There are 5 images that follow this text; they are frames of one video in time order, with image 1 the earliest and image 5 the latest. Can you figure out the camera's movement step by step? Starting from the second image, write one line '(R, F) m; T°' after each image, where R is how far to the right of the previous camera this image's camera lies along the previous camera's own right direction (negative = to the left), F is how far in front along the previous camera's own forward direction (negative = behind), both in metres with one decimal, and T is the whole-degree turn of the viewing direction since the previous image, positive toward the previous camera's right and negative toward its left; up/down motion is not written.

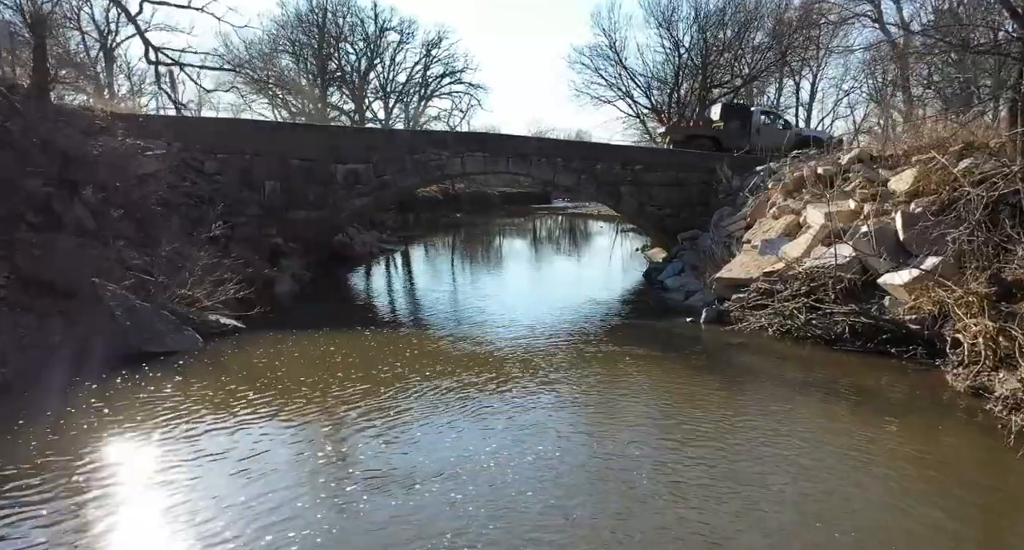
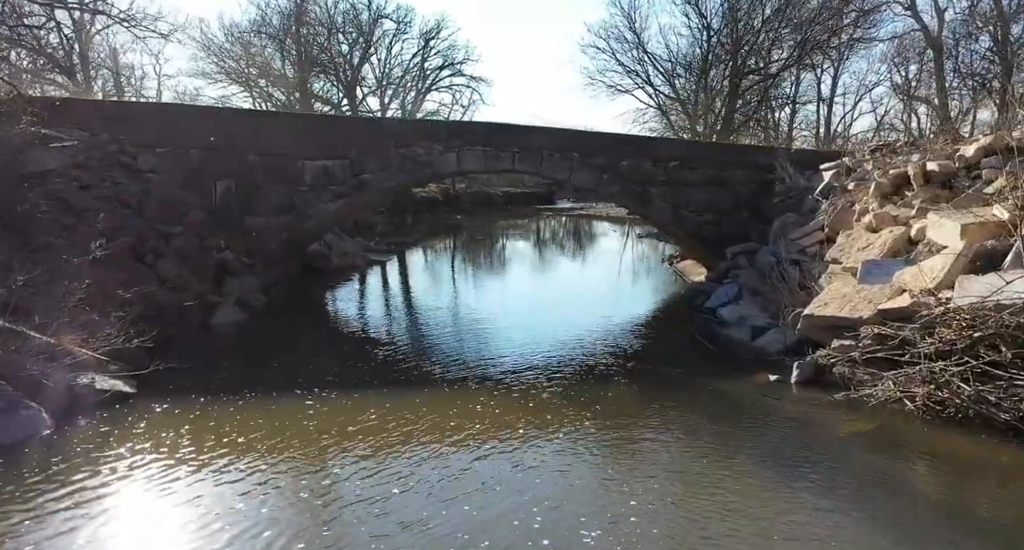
(0.0, +1.7) m; 0°
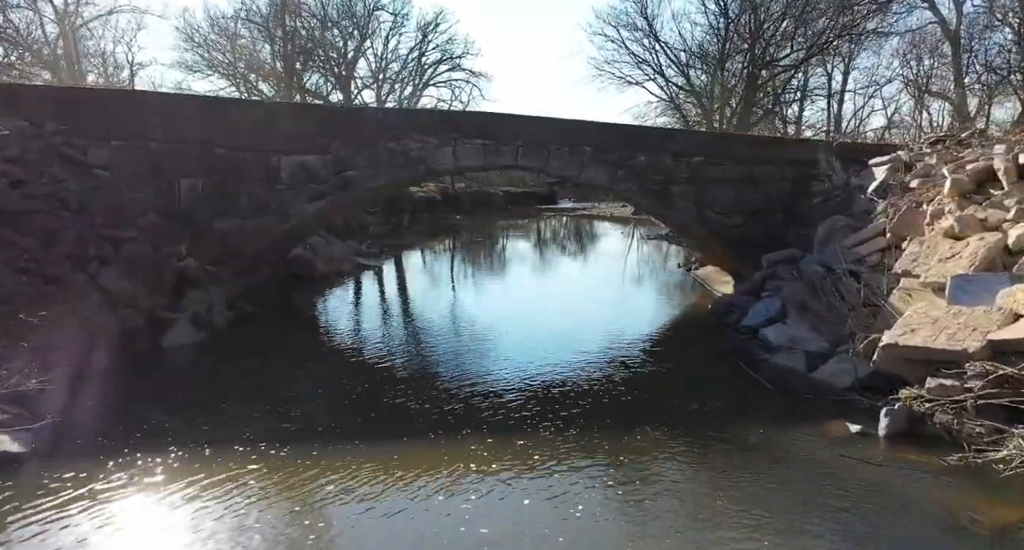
(0.0, +0.9) m; 0°
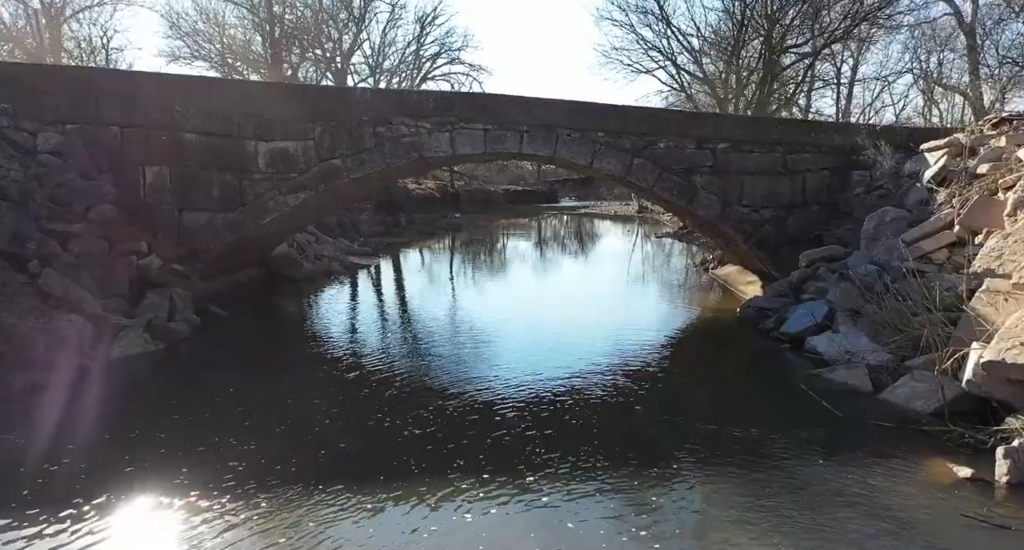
(0.0, +0.7) m; 0°
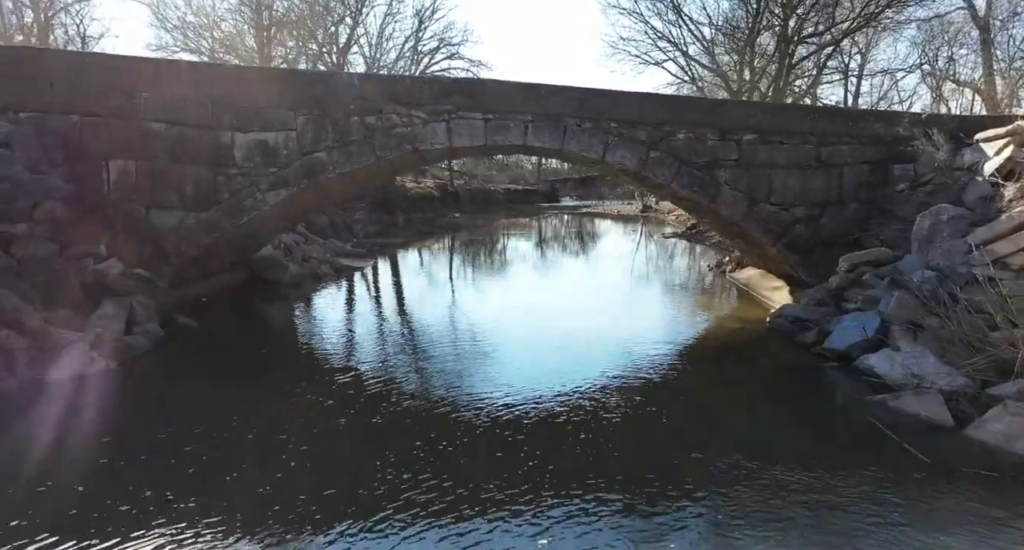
(0.0, +0.6) m; 0°
